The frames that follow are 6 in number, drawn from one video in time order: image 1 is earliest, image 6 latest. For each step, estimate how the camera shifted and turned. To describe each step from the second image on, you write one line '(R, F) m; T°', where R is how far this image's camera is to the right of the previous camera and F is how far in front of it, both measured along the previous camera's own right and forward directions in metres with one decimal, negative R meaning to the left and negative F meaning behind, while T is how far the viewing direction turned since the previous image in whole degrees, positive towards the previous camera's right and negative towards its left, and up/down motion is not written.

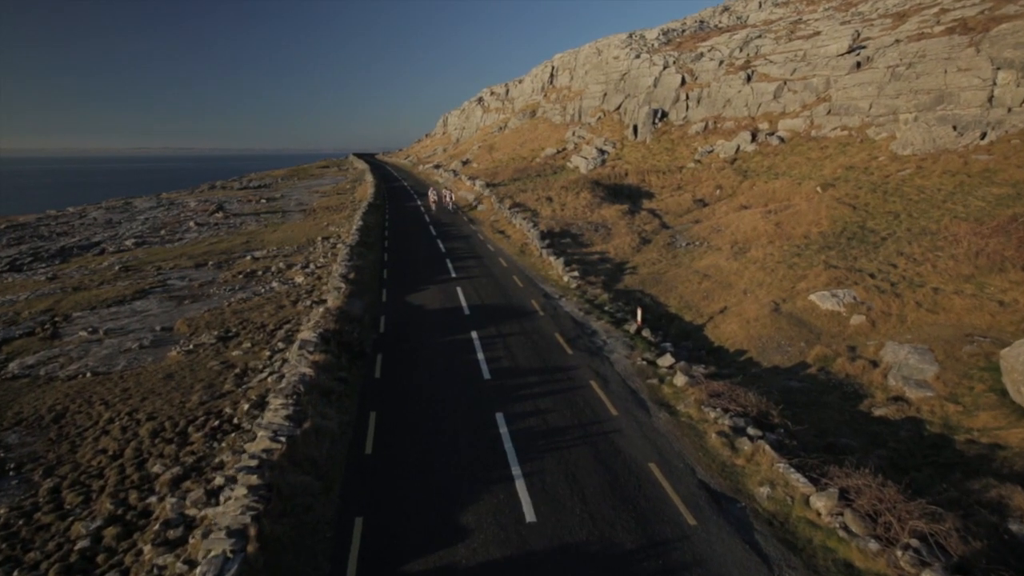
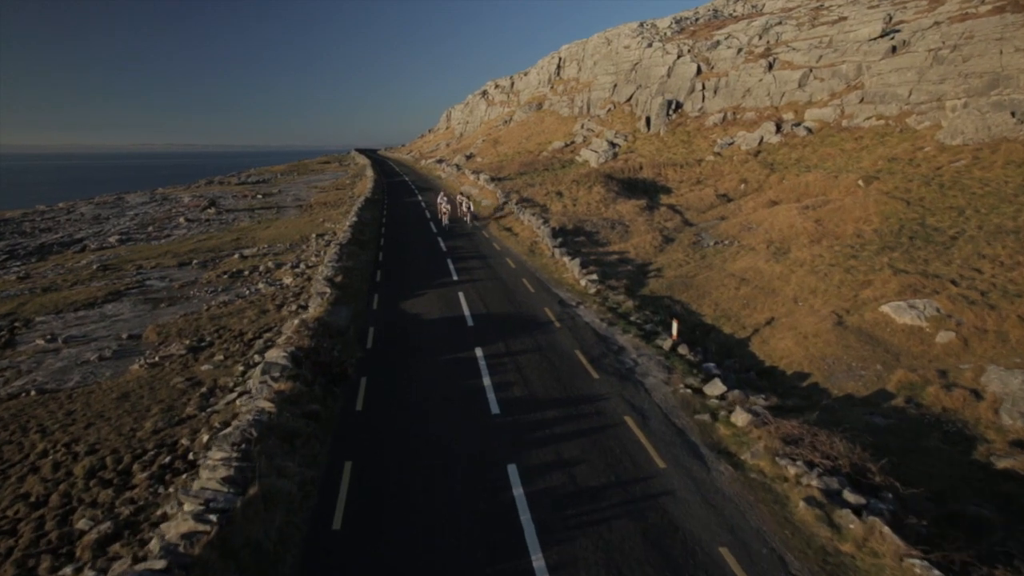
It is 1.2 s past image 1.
(-0.2, +2.9) m; 0°
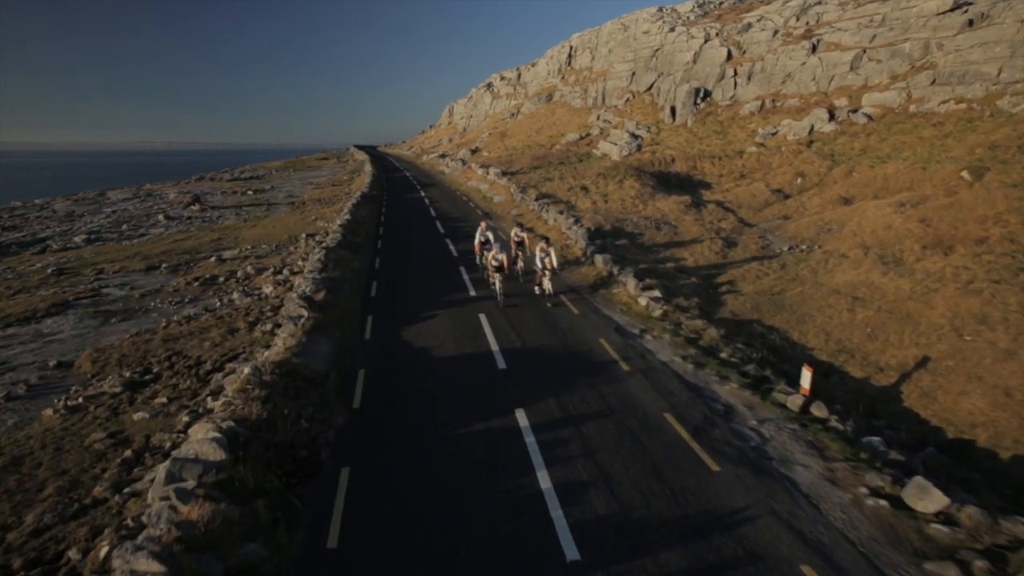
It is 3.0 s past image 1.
(-0.9, +5.0) m; 0°
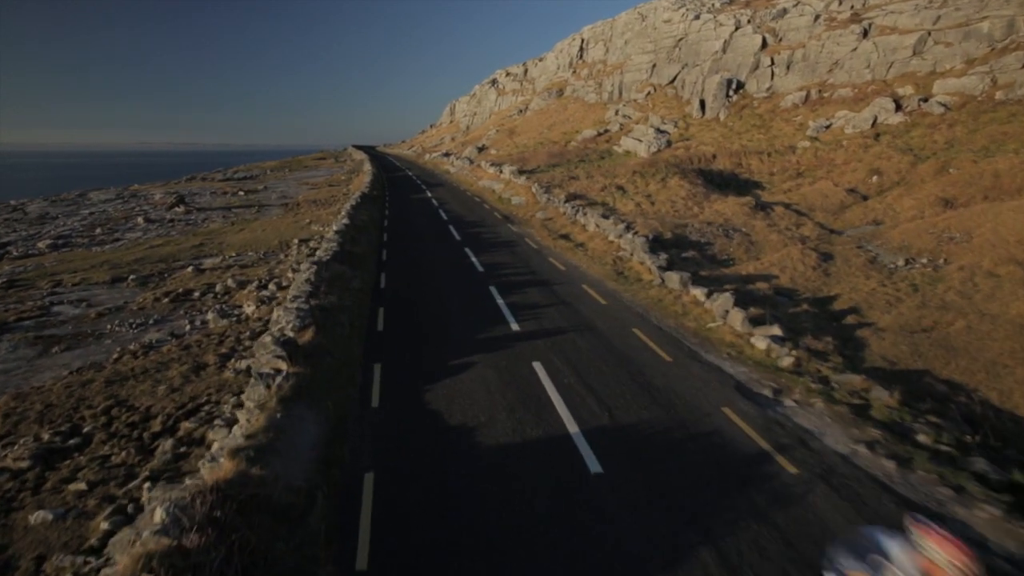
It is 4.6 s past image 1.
(-1.1, +4.6) m; 0°
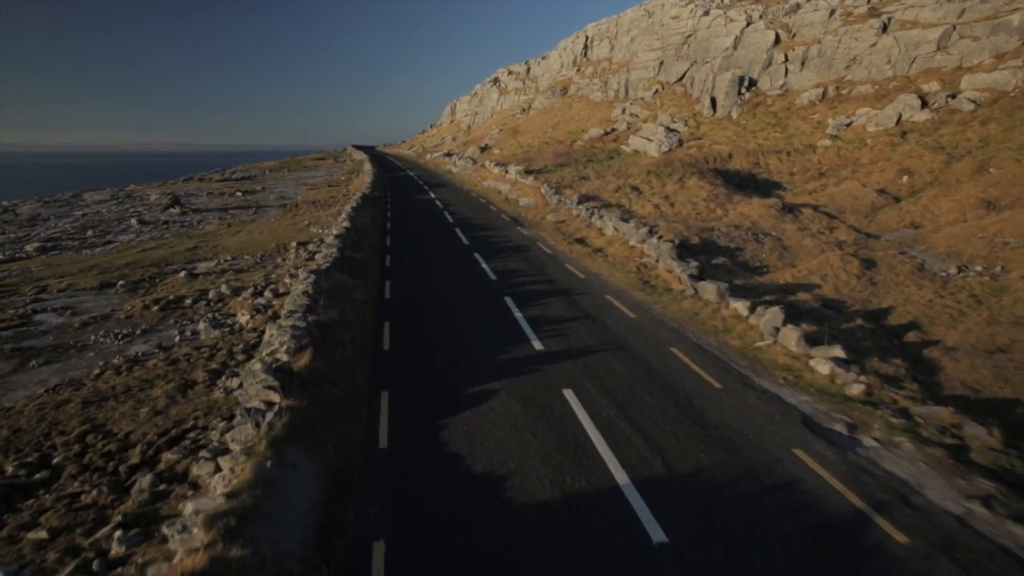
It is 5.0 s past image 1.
(-0.4, +1.5) m; 0°
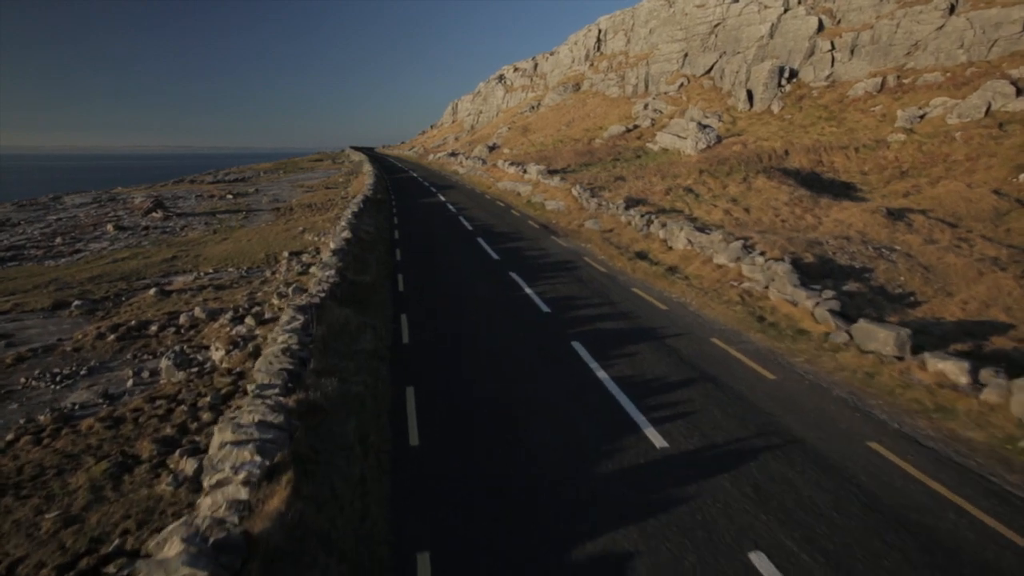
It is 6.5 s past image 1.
(-1.2, +4.4) m; 0°
